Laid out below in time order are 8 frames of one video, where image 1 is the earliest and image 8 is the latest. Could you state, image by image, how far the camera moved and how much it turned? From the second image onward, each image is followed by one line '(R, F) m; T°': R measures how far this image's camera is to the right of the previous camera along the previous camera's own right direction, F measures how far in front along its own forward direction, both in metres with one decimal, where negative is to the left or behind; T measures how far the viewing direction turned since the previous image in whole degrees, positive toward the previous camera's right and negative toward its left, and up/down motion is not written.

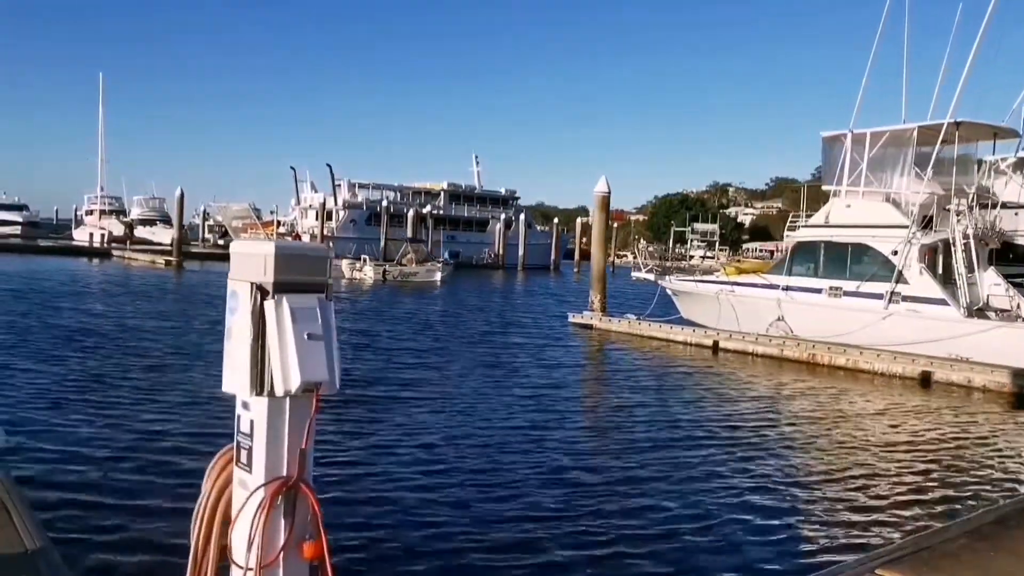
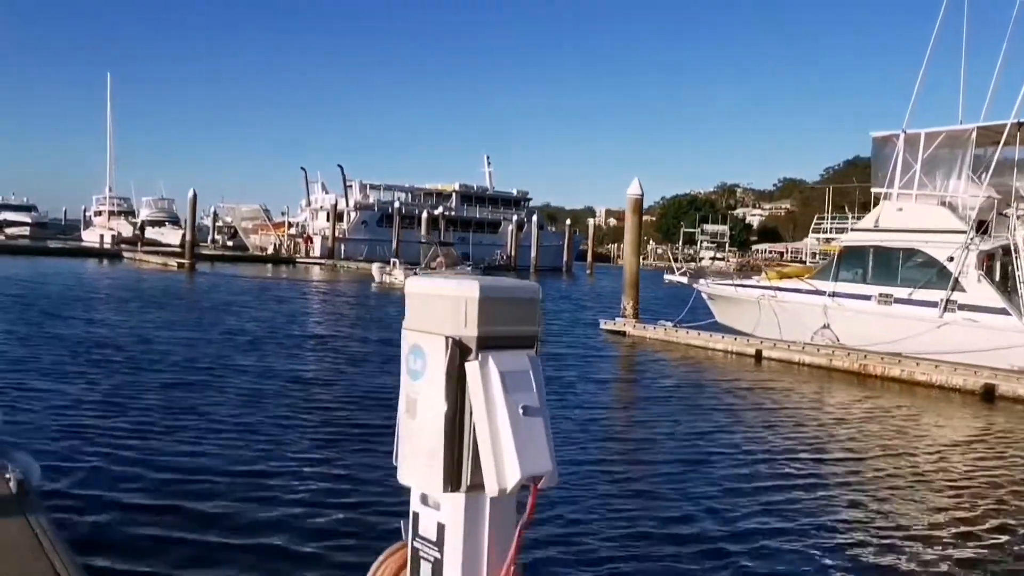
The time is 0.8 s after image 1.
(-0.8, +1.0) m; 0°
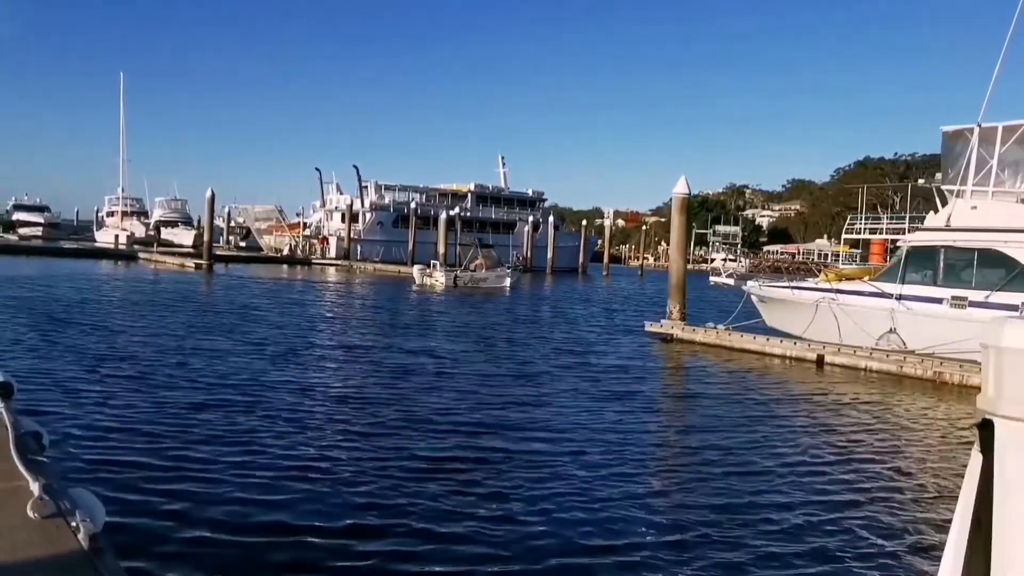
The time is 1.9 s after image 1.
(-1.1, +1.3) m; 0°
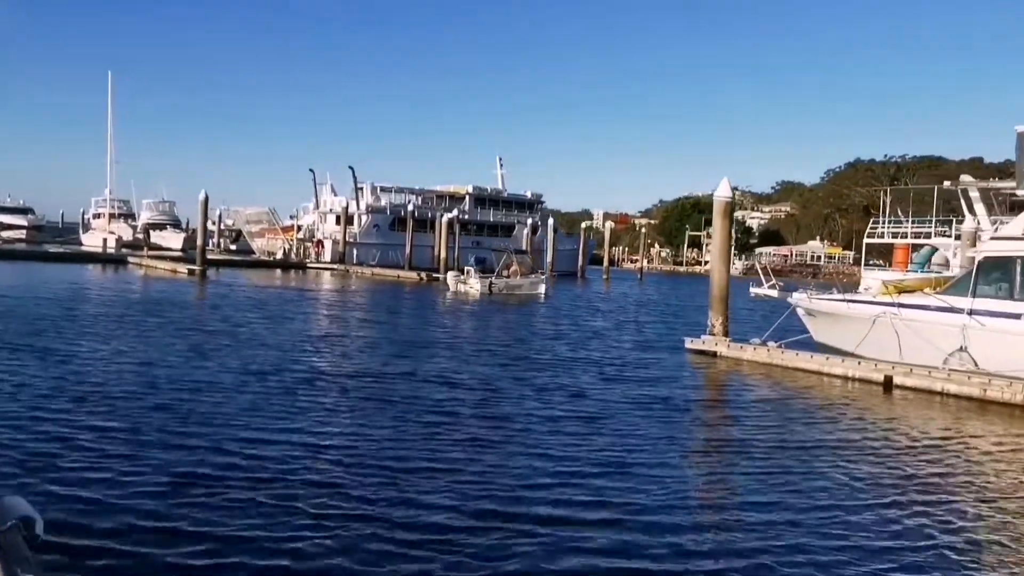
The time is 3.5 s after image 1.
(-1.2, +2.1) m; +1°
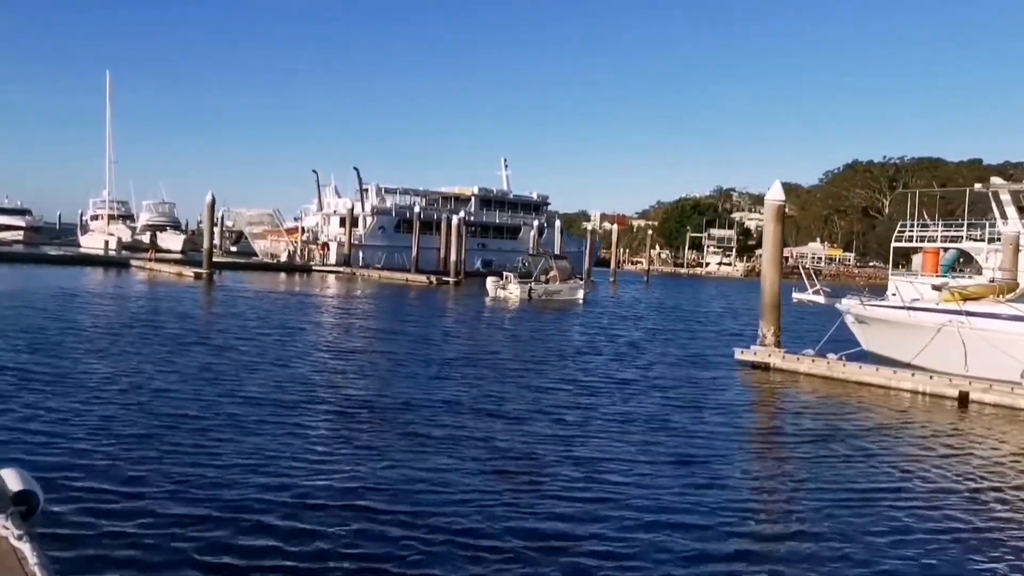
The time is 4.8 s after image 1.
(-1.2, +1.5) m; 0°
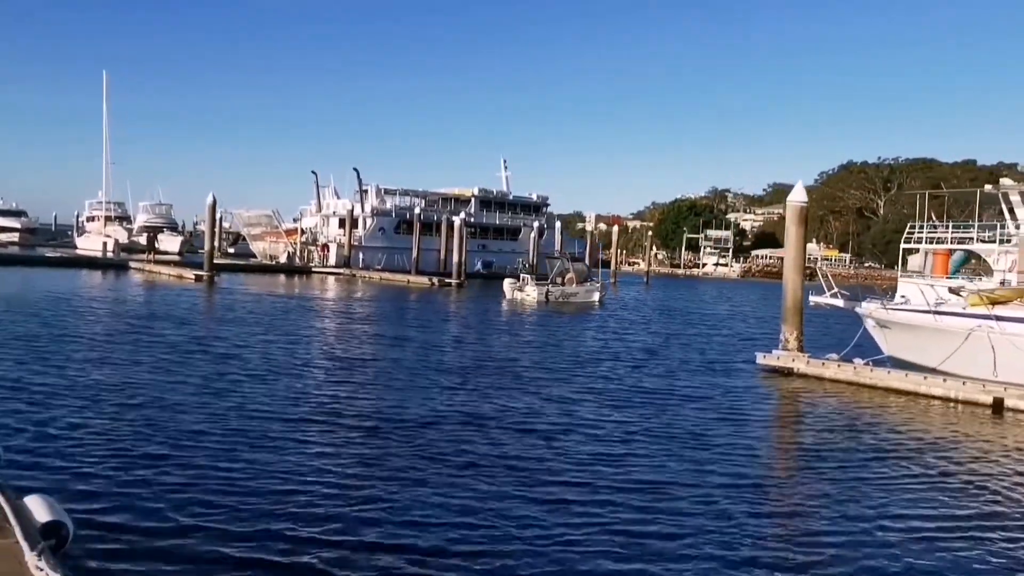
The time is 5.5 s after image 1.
(-0.6, +0.6) m; 0°
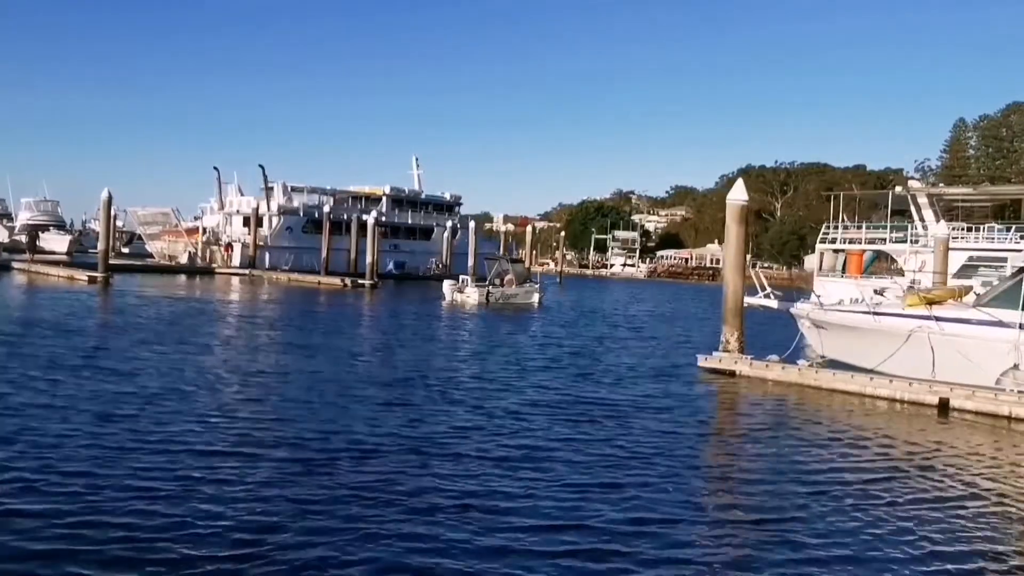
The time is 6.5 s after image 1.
(-0.6, +1.3) m; +6°
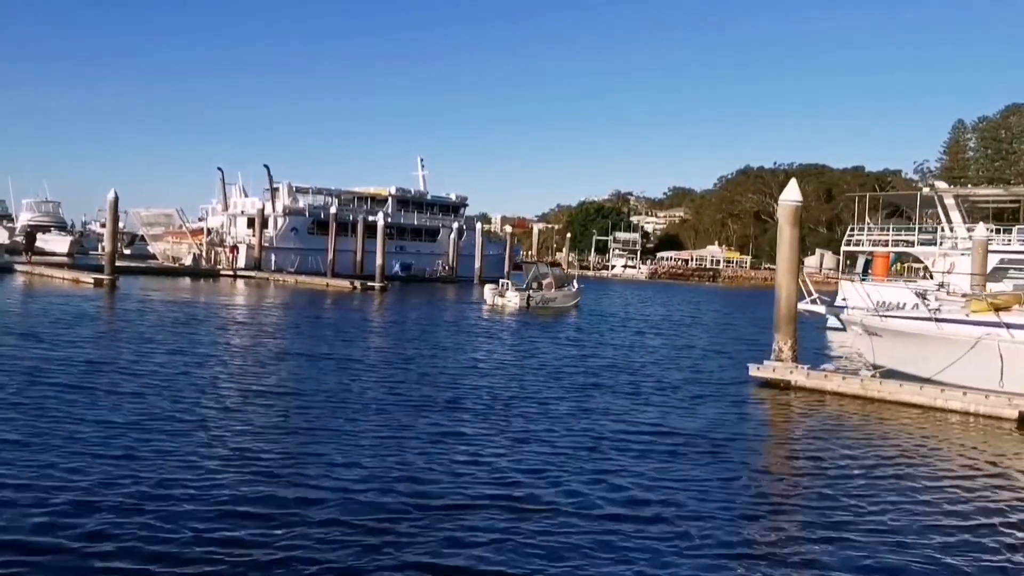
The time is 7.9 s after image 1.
(-1.1, +1.2) m; 0°
